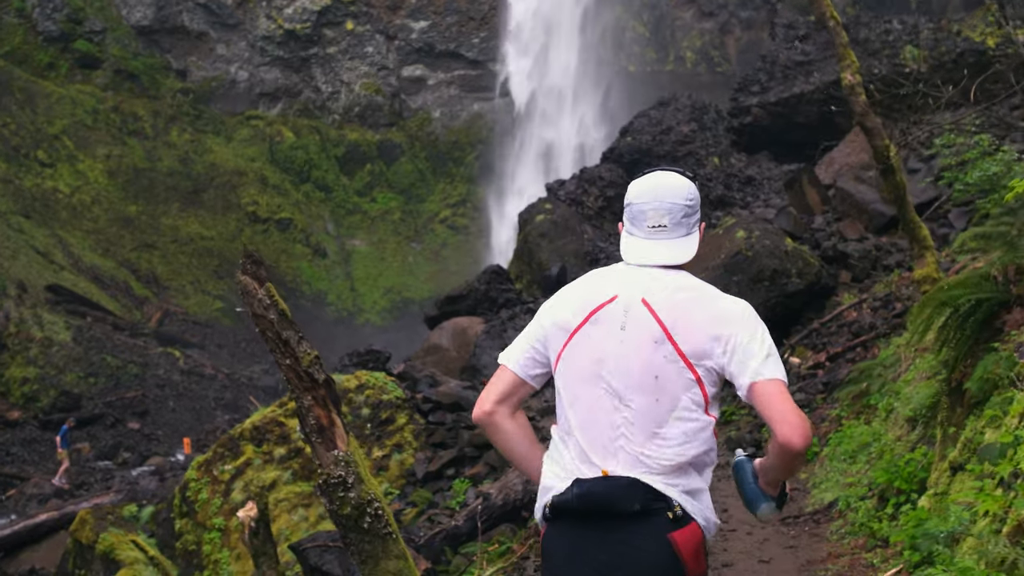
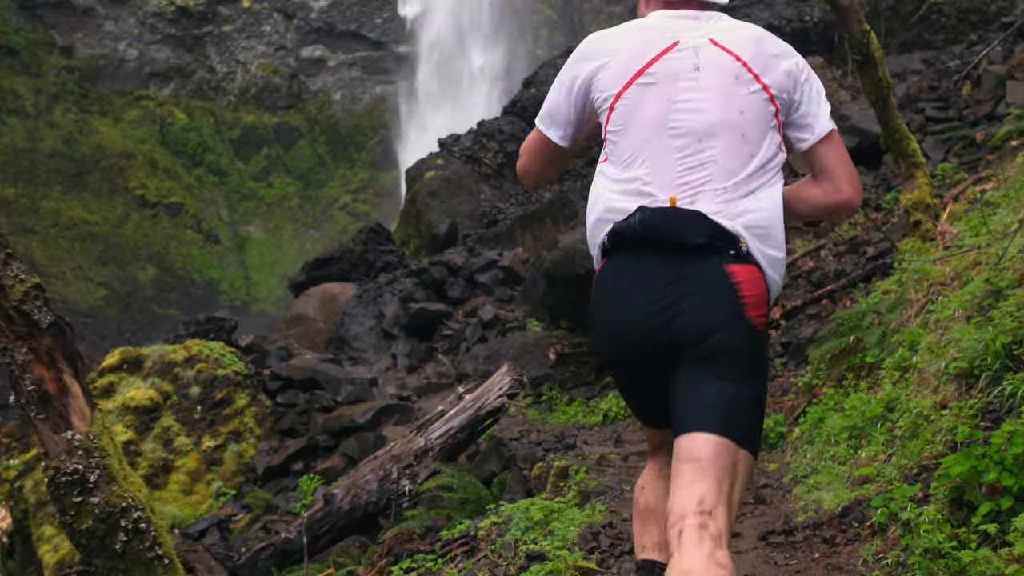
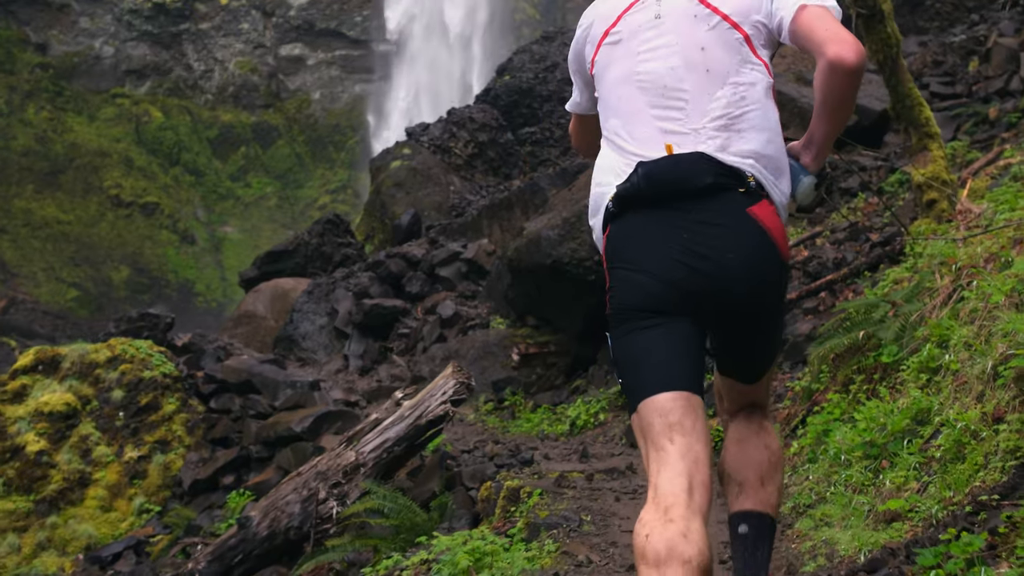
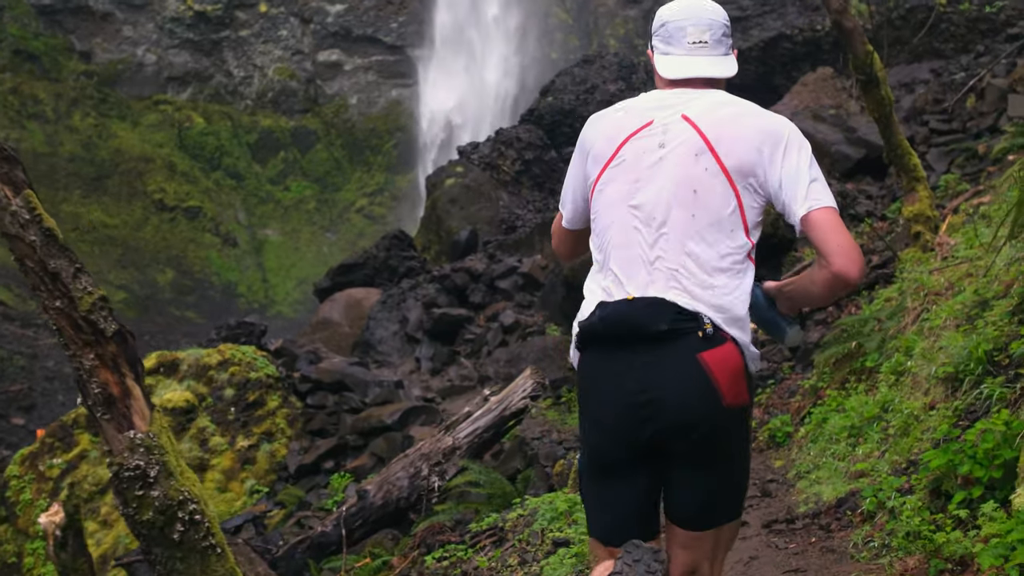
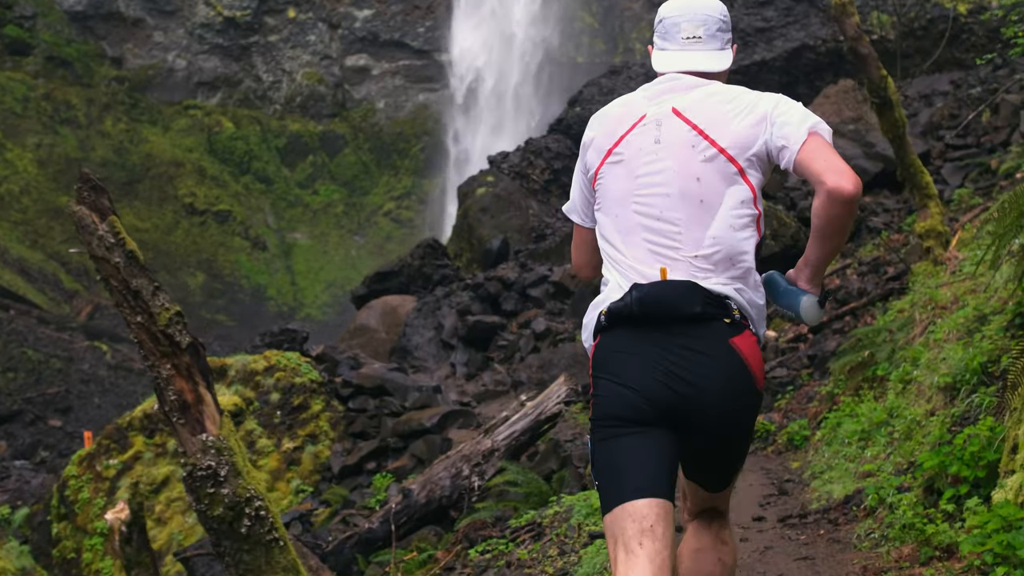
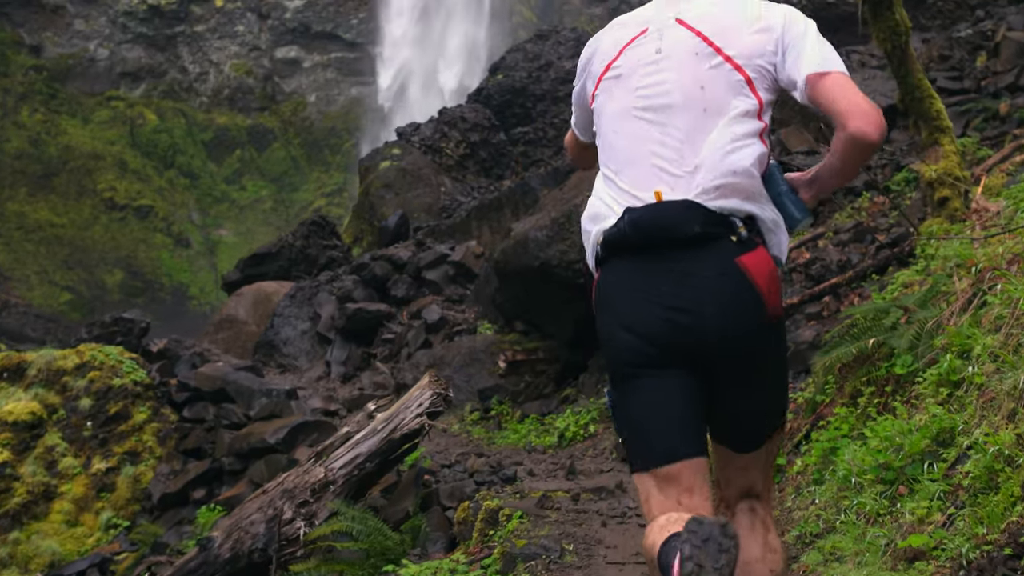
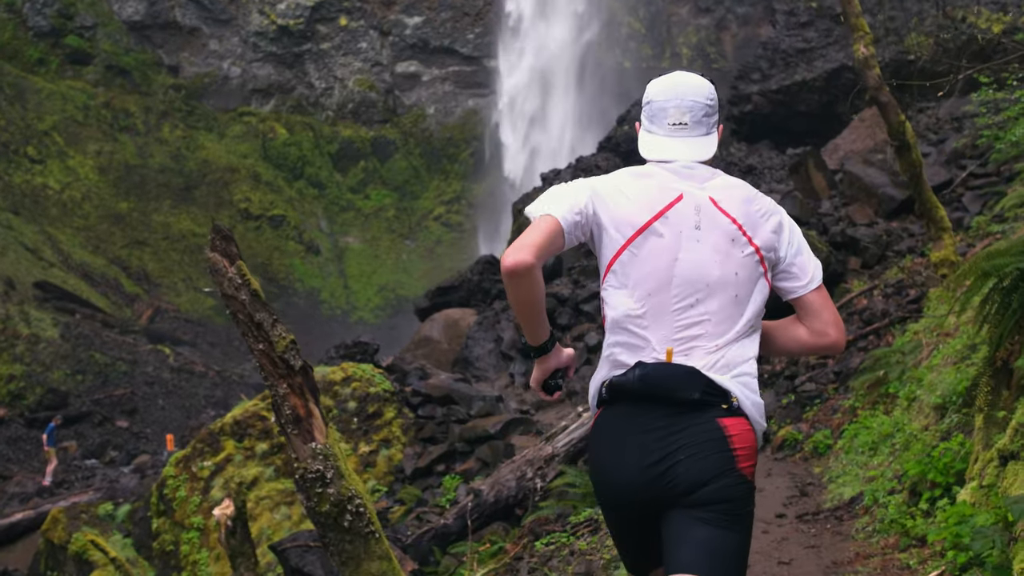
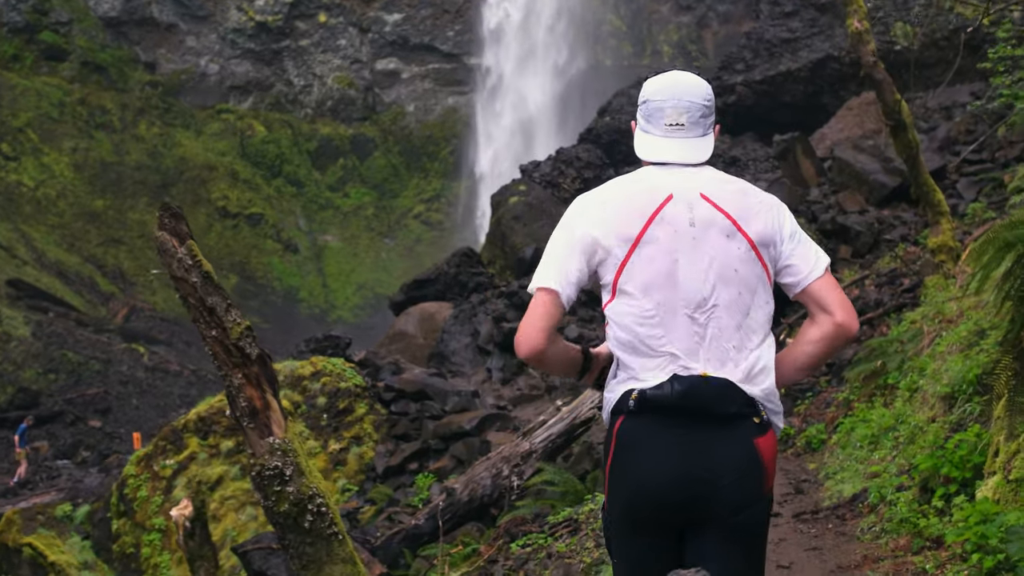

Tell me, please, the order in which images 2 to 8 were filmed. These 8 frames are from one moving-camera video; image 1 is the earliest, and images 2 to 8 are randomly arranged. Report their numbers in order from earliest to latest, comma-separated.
7, 8, 5, 4, 2, 3, 6
